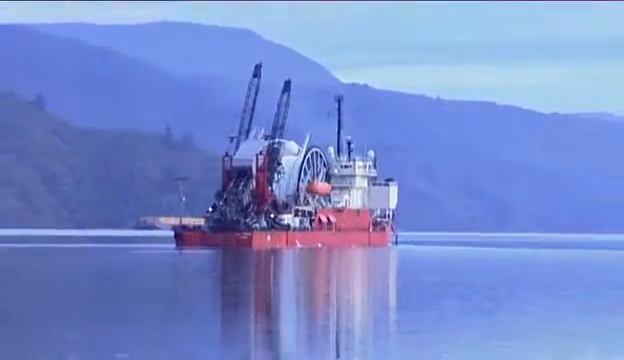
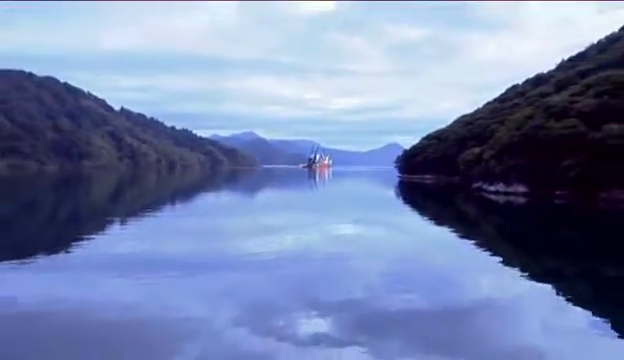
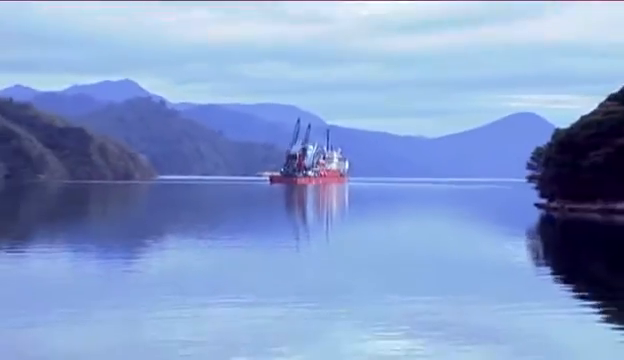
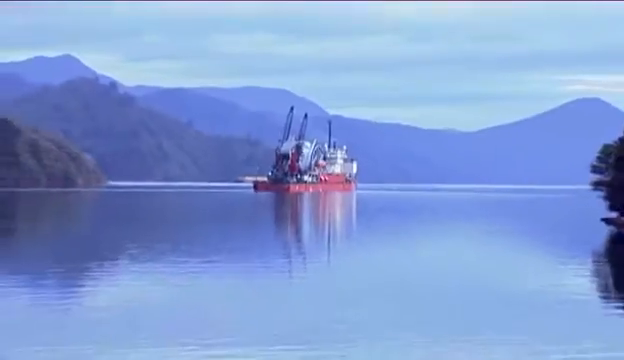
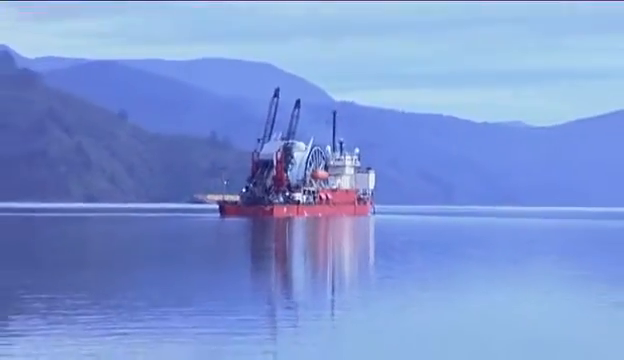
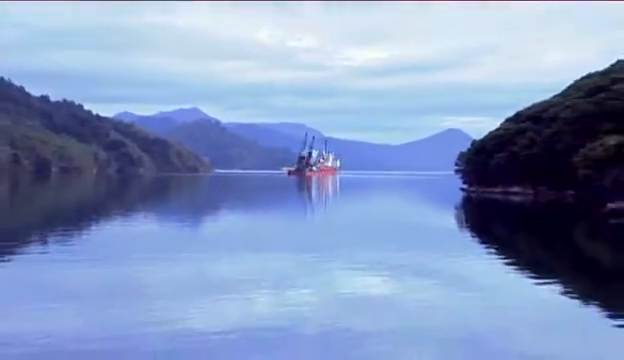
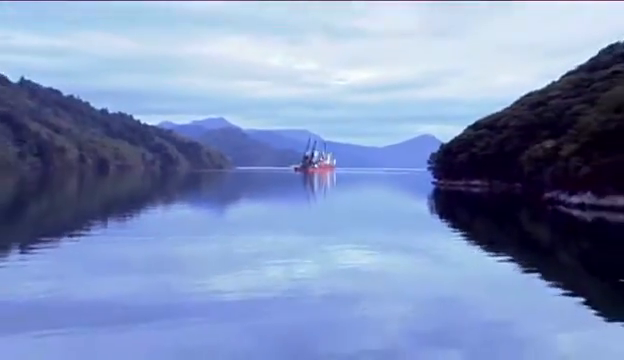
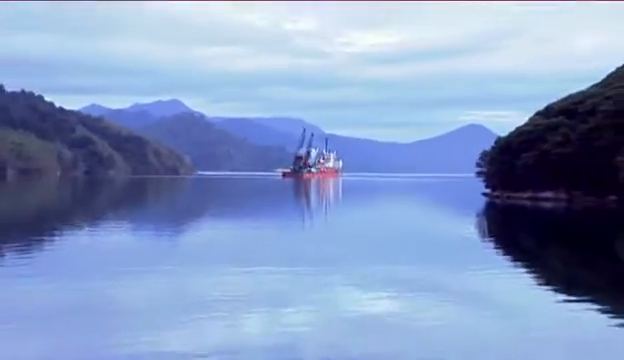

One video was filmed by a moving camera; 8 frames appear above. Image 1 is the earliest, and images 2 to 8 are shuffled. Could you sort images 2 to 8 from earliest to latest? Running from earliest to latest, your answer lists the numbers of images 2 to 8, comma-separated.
5, 4, 3, 8, 6, 7, 2
